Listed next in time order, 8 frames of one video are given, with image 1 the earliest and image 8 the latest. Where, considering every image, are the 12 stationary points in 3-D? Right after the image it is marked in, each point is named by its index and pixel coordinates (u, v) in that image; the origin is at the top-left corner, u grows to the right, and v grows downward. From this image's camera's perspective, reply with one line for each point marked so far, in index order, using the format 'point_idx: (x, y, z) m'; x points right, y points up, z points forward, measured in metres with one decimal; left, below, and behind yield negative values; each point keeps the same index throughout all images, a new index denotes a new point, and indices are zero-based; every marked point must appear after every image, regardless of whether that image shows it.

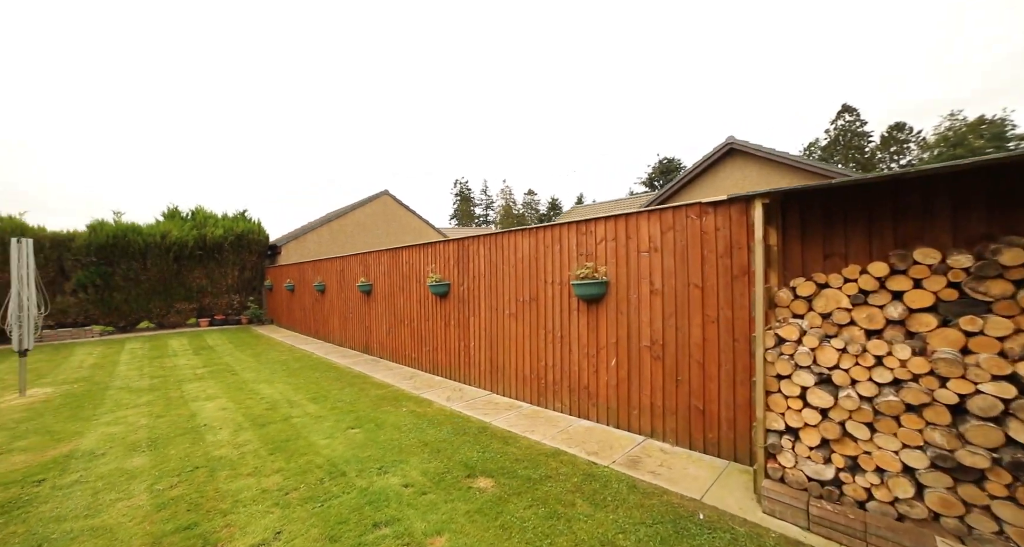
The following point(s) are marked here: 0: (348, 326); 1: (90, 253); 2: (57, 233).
0: (-3.5, -1.1, +9.2) m
1: (-11.5, +0.5, +11.6) m
2: (-12.1, +1.0, +11.4) m
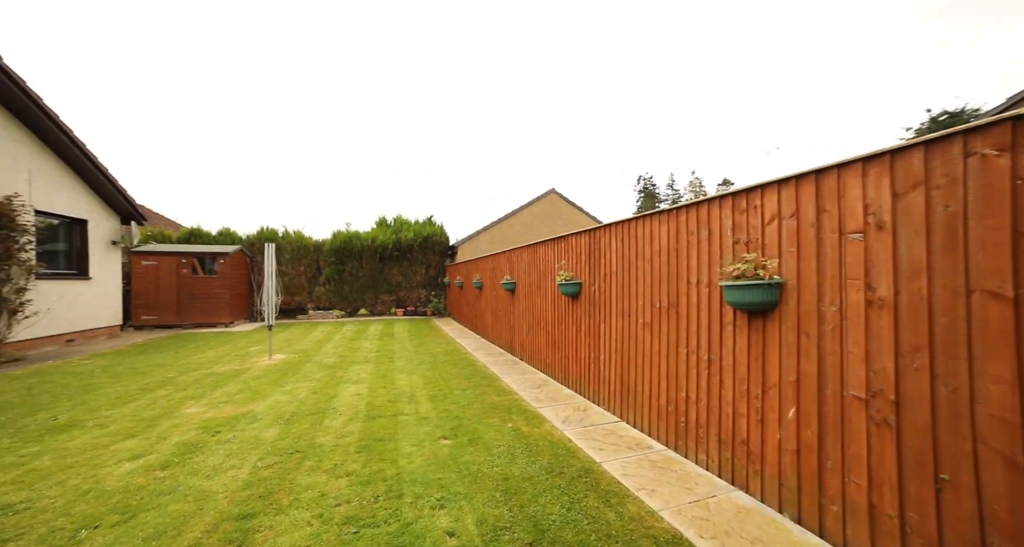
0: (-0.3, -1.0, +9.0) m
1: (-6.3, +0.7, +14.7) m
2: (-7.0, +1.2, +14.7) m
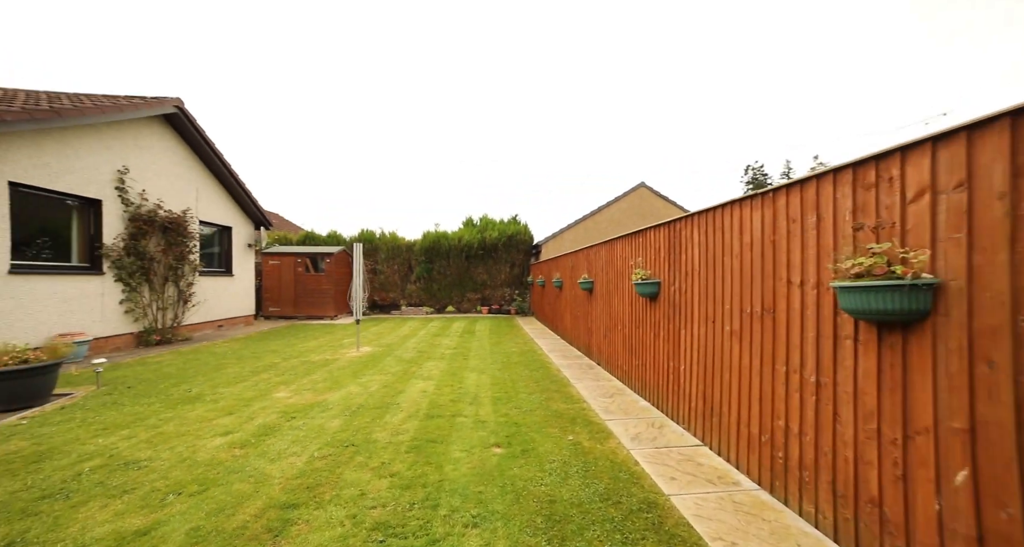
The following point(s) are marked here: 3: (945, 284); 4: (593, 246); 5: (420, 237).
0: (+1.3, -1.0, +8.5) m
1: (-3.3, +0.7, +15.3) m
2: (-3.9, +1.3, +15.6) m
3: (+2.0, 0.0, +2.0) m
4: (+1.4, +0.5, +7.5) m
5: (-3.4, +1.4, +15.3) m
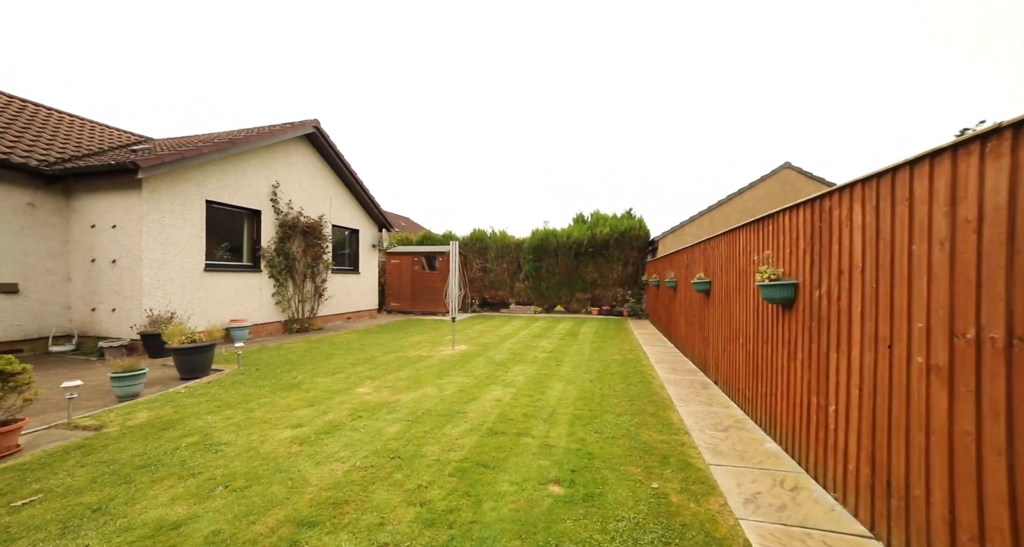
0: (+3.0, -1.0, +7.1) m
1: (+0.6, +0.8, +15.0) m
2: (+0.1, +1.3, +15.4) m
3: (+1.8, 0.0, +0.7) m
4: (+2.8, +0.5, +6.1) m
5: (+0.5, +1.4, +14.9) m
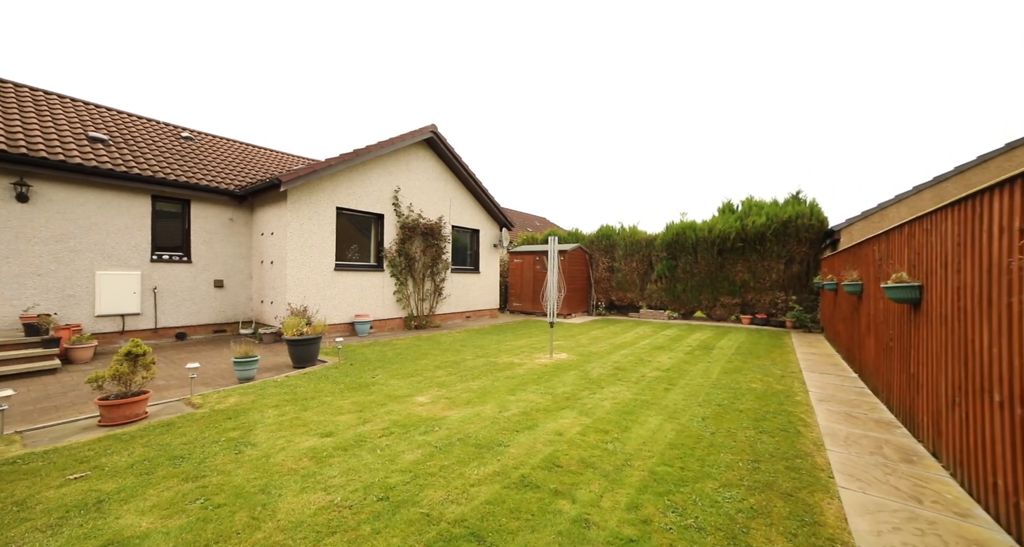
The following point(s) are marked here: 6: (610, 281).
0: (+4.0, -1.0, +4.6) m
1: (+4.6, +0.8, +12.9) m
2: (+4.2, +1.3, +13.4) m
3: (+0.7, +0.1, -1.0) m
4: (+3.6, +0.6, +3.8) m
5: (+4.5, +1.4, +12.8) m
6: (+3.3, -0.2, +14.8) m
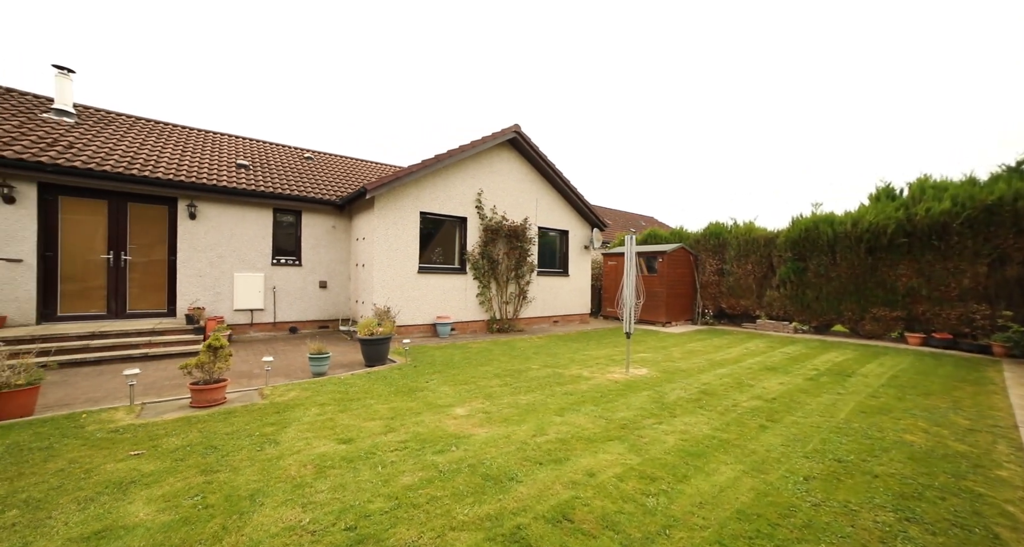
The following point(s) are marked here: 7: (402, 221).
0: (+4.3, -1.0, +2.8) m
1: (+7.0, +0.6, +10.7) m
2: (+6.8, +1.1, +11.3) m
3: (-0.4, +0.2, -1.6) m
4: (+3.6, +0.6, +2.2) m
5: (+6.9, +1.3, +10.7) m
6: (+6.2, -0.4, +12.8) m
7: (-2.5, +1.2, +9.9) m
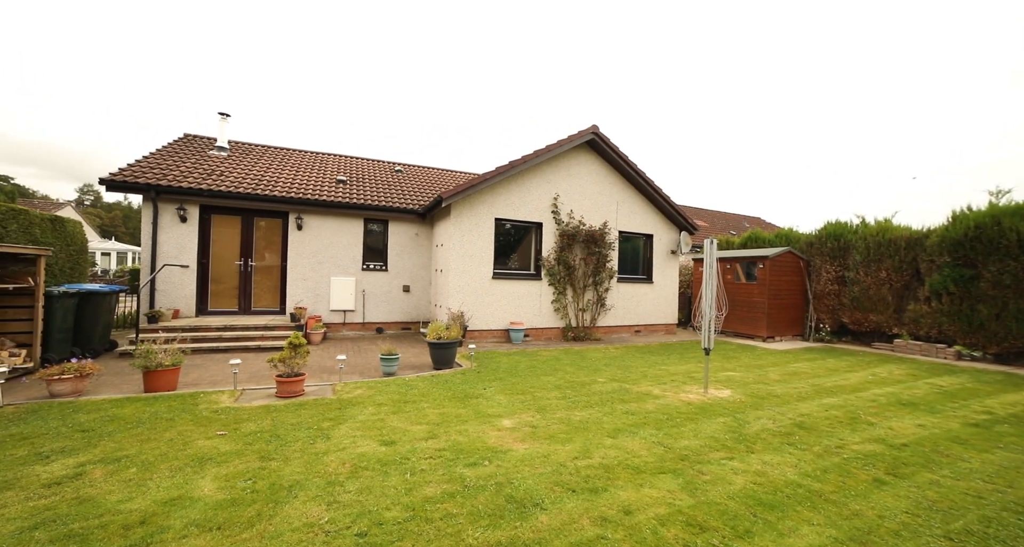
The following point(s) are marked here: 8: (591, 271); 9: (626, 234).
0: (+4.3, -1.1, +1.7) m
1: (+8.6, +0.4, +8.8) m
2: (+8.6, +0.9, +9.4) m
3: (-1.2, +0.2, -1.7) m
4: (+3.5, +0.5, +1.1) m
5: (+8.6, +1.0, +8.8) m
6: (+8.4, -0.6, +11.0) m
7: (-0.8, +1.1, +10.0) m
8: (+2.0, +0.1, +10.8) m
9: (+3.1, +1.1, +11.7) m
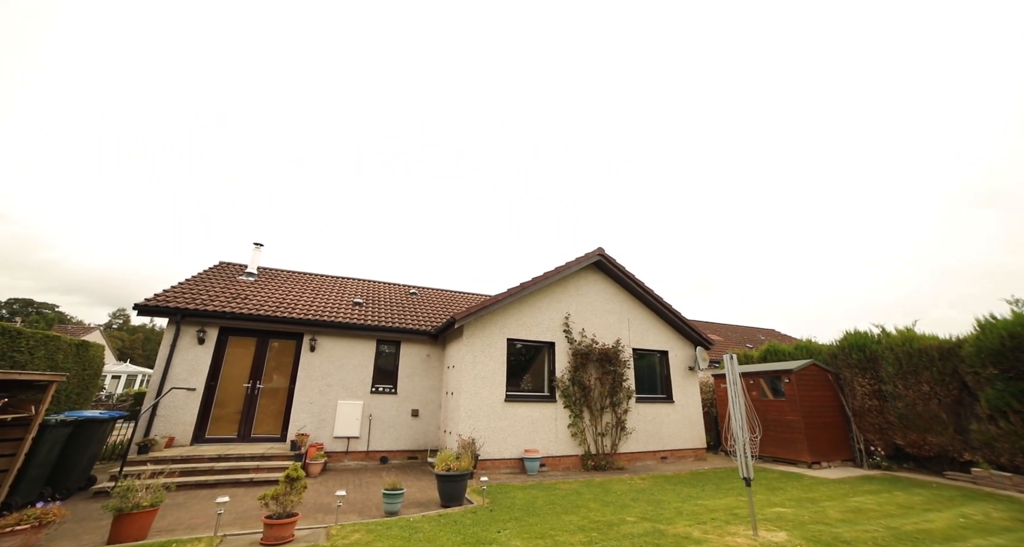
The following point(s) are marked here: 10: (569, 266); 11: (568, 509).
0: (+4.4, -1.4, +1.1) m
1: (+8.9, -1.8, +8.2) m
2: (+8.9, -1.5, +9.0) m
3: (-1.2, +0.6, -1.7) m
4: (+3.6, +0.2, +1.1) m
5: (+8.8, -1.2, +8.4) m
6: (+8.7, -3.4, +10.1) m
7: (-0.5, -1.6, +9.8) m
8: (+2.3, -2.8, +10.3) m
9: (+3.5, -2.0, +11.4) m
10: (+1.5, +0.2, +10.8) m
11: (+0.8, -3.4, +6.2) m
